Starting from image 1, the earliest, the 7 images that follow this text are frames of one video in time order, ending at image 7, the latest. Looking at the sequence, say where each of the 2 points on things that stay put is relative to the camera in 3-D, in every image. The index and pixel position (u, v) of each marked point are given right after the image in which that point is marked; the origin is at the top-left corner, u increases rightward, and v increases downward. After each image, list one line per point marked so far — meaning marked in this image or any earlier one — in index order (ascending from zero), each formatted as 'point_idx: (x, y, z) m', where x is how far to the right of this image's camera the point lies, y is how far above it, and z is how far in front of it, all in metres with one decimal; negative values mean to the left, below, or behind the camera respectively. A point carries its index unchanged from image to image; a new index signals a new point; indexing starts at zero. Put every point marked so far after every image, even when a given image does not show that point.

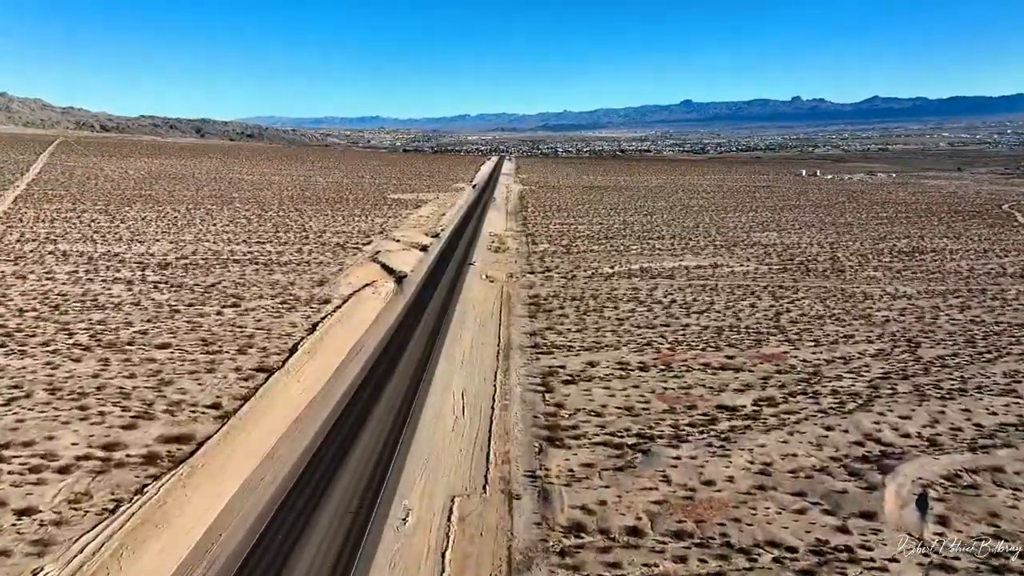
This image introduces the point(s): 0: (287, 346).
0: (-4.1, -1.1, +14.0) m
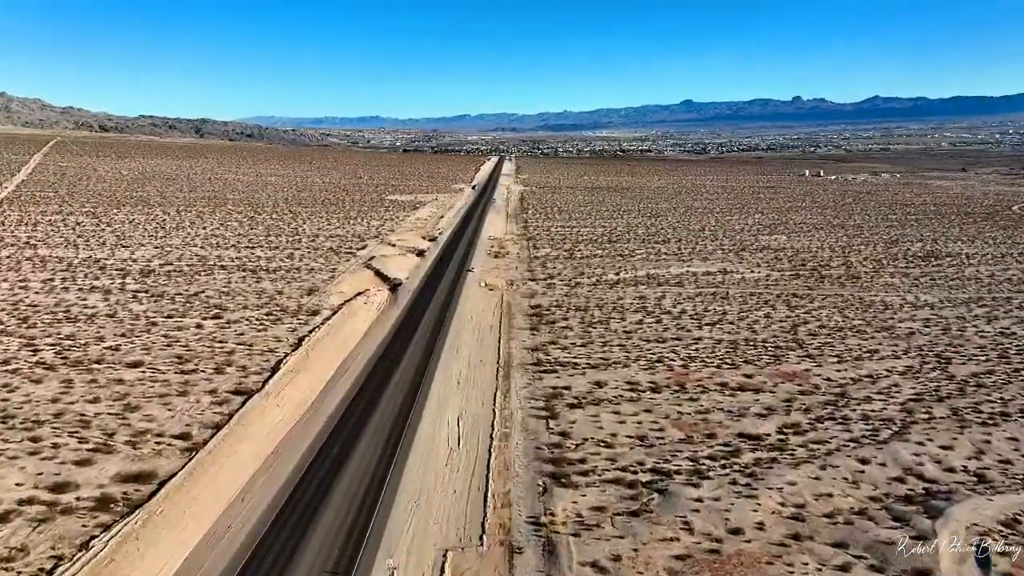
0: (-4.1, -1.3, +12.9) m
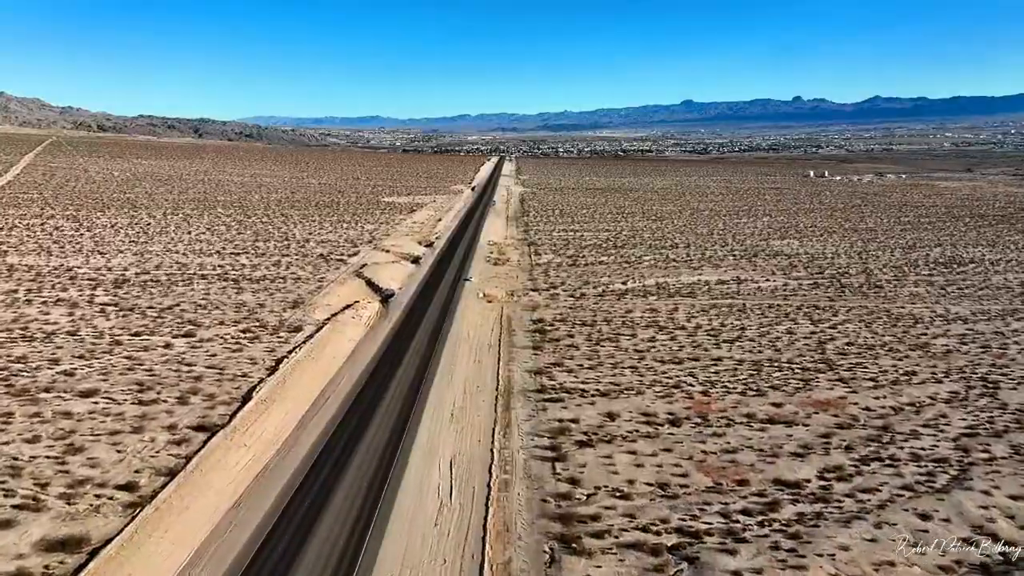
0: (-4.1, -1.6, +11.5) m
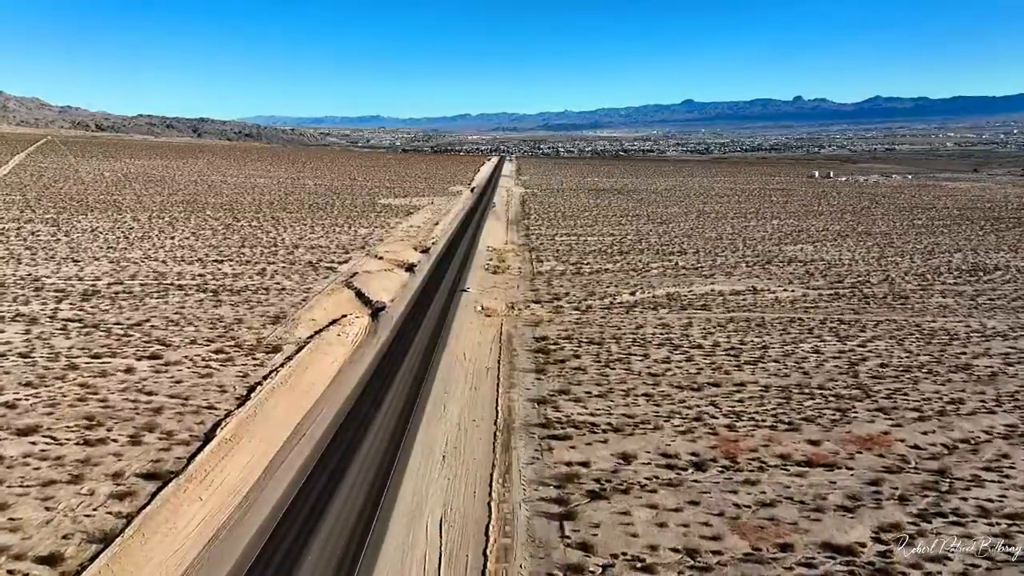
0: (-4.1, -1.9, +10.1) m
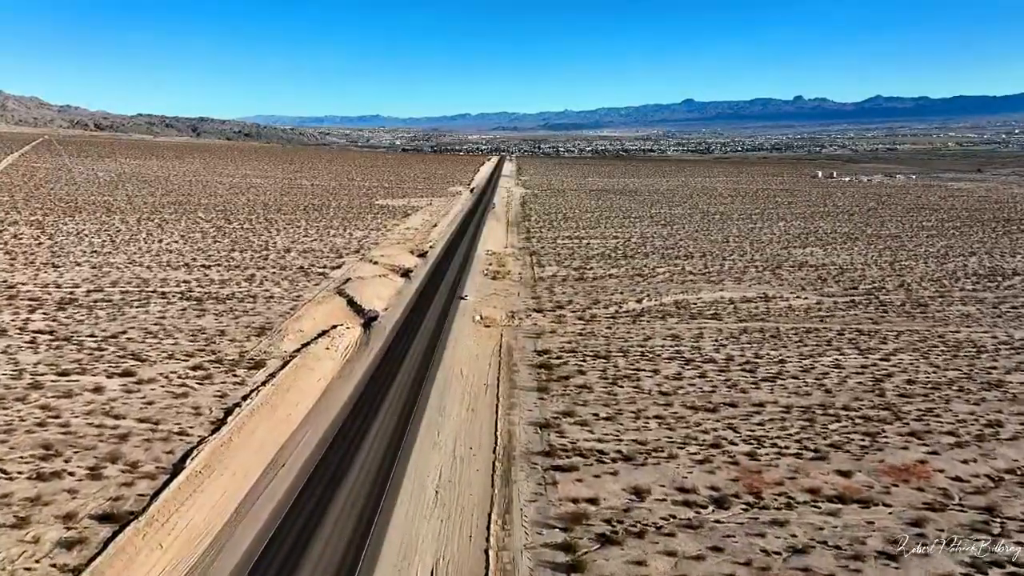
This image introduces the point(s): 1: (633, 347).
0: (-4.1, -2.1, +9.1) m
1: (+2.4, -1.2, +14.8) m
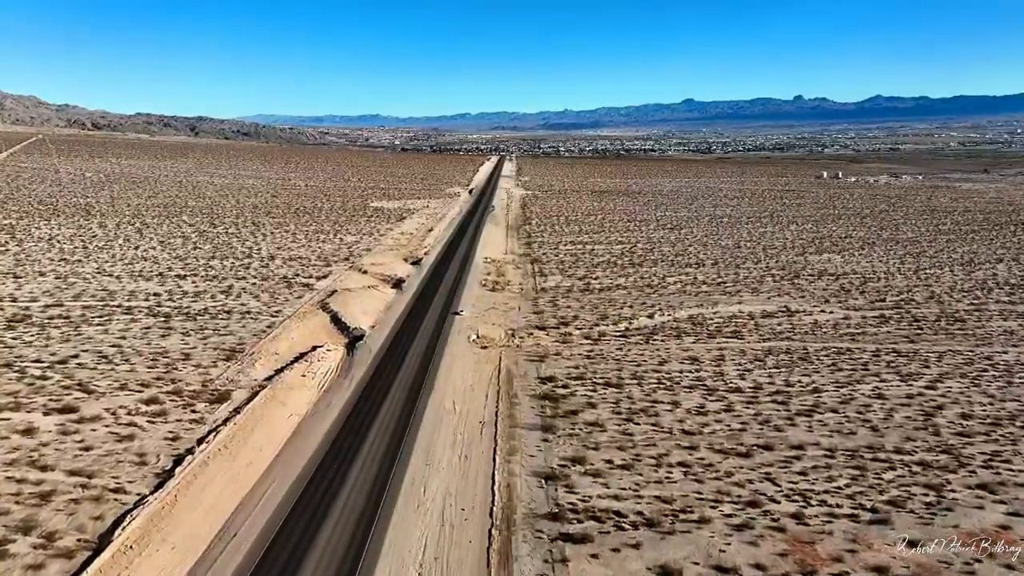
0: (-4.1, -2.4, +7.5) m
1: (+2.4, -1.5, +13.2) m
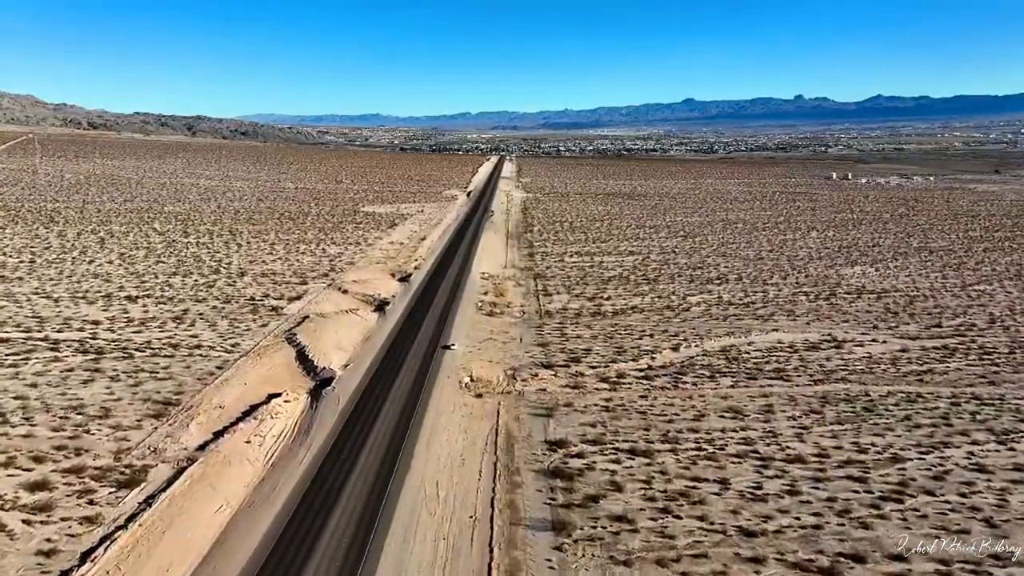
0: (-4.1, -3.0, +4.9) m
1: (+2.4, -2.0, +10.6) m
